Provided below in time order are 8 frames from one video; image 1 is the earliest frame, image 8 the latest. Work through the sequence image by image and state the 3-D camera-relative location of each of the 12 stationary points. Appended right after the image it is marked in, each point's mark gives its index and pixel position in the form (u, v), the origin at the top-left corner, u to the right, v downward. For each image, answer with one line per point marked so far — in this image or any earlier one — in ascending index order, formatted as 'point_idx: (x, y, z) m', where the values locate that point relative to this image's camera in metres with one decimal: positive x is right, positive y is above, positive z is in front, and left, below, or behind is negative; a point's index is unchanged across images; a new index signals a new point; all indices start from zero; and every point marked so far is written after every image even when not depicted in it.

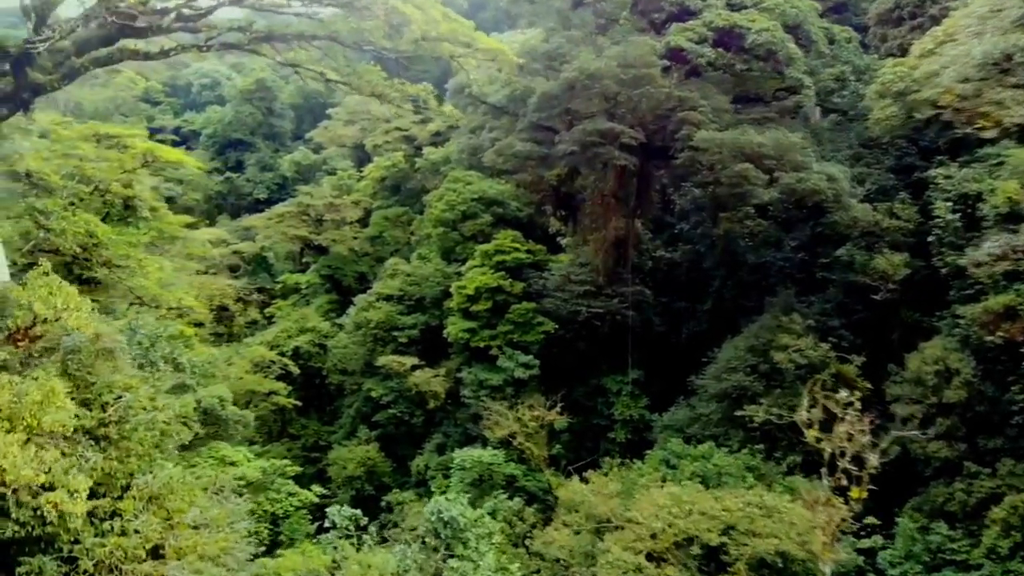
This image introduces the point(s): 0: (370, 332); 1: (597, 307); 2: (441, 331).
0: (-3.0, -0.9, +16.5) m
1: (+1.6, -0.4, +14.6) m
2: (-1.5, -0.9, +16.7) m
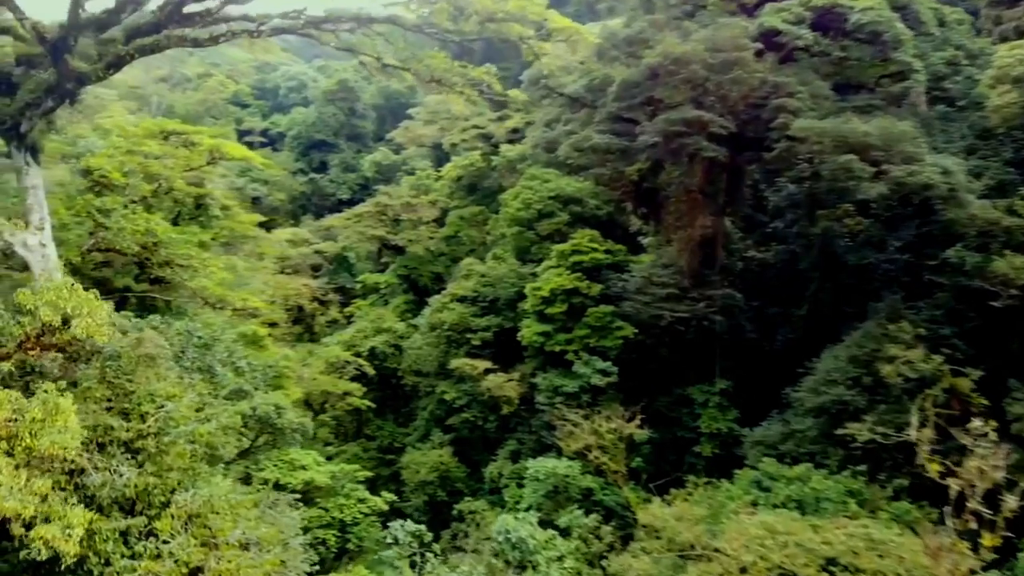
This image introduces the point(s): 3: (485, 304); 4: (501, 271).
0: (-1.4, -0.9, +16.0) m
1: (+2.9, -0.4, +13.6) m
2: (+0.1, -0.9, +16.1) m
3: (-0.5, -0.3, +16.1) m
4: (-0.2, +0.4, +16.3) m
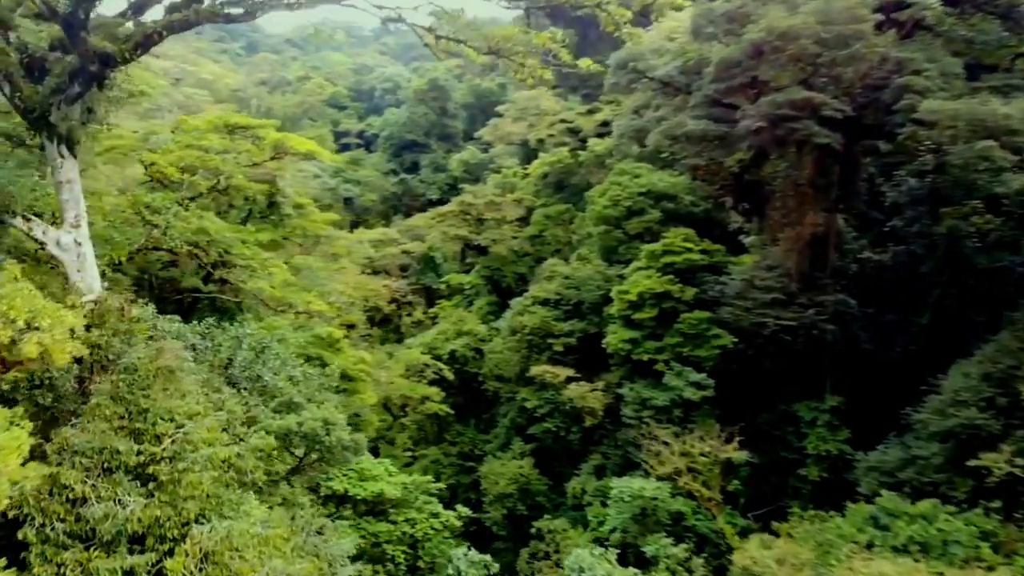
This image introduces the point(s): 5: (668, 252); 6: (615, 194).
0: (+0.2, -0.9, +15.2) m
1: (+4.2, -0.5, +12.3) m
2: (+1.7, -1.0, +15.1) m
3: (+1.1, -0.3, +15.2) m
4: (+1.4, +0.3, +15.3) m
5: (+2.8, +0.7, +14.1) m
6: (+2.1, +1.9, +15.9) m
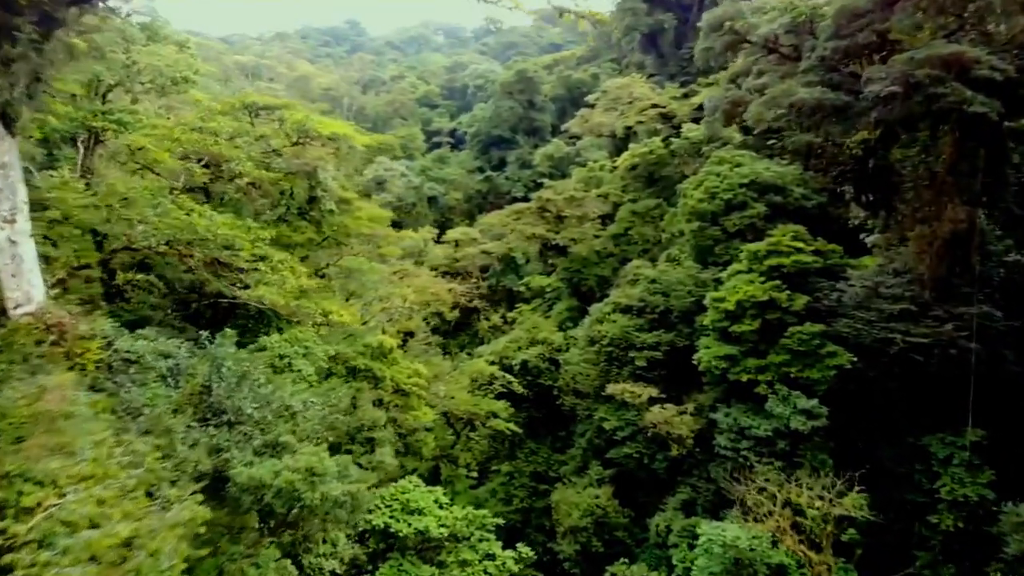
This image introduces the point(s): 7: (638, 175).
0: (+1.6, -1.0, +13.5) m
1: (+5.2, -0.6, +10.1) m
2: (+3.0, -1.1, +13.1) m
3: (+2.4, -0.4, +13.3) m
4: (+2.8, +0.2, +13.4) m
5: (+4.0, +0.5, +12.1) m
6: (+3.5, +1.8, +14.0) m
7: (+2.9, +2.6, +18.1) m
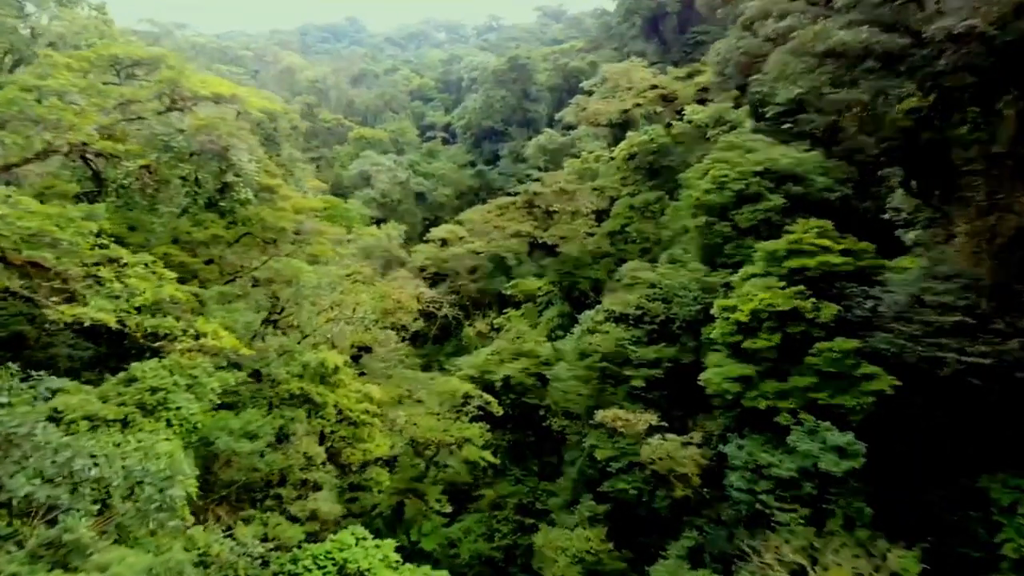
0: (+1.2, -1.1, +11.5) m
1: (+4.8, -0.7, +8.2) m
2: (+2.6, -1.2, +11.2) m
3: (+2.0, -0.5, +11.4) m
4: (+2.4, +0.1, +11.5) m
5: (+3.6, +0.5, +10.1) m
6: (+3.1, +1.7, +12.0) m
7: (+2.6, +2.5, +16.1) m
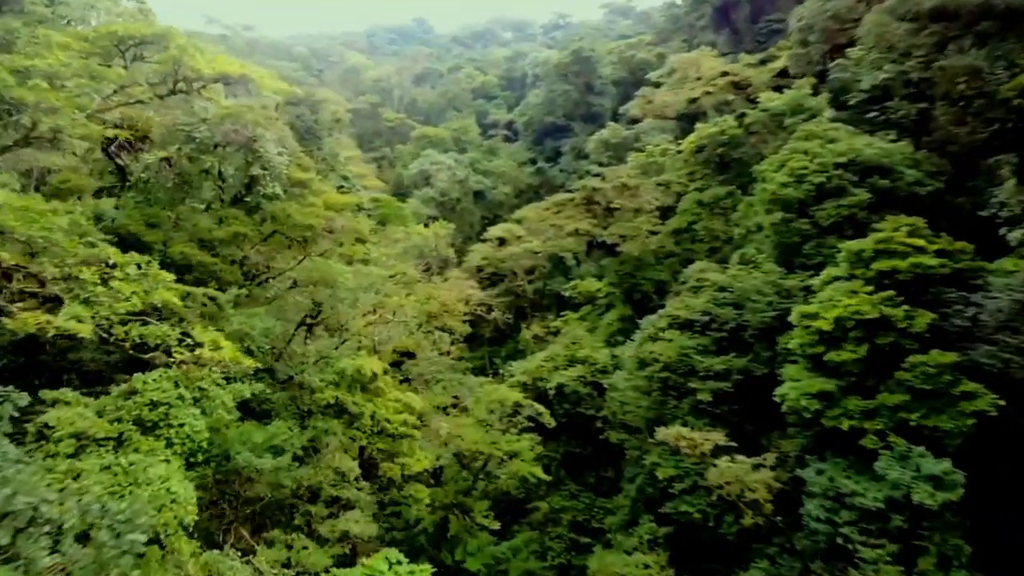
0: (+1.9, -1.2, +10.6) m
1: (+5.2, -0.8, +6.9) m
2: (+3.3, -1.2, +10.1) m
3: (+2.8, -0.6, +10.4) m
4: (+3.1, +0.1, +10.4) m
5: (+4.2, +0.4, +9.0) m
6: (+3.9, +1.7, +10.9) m
7: (+3.7, +2.4, +15.1) m
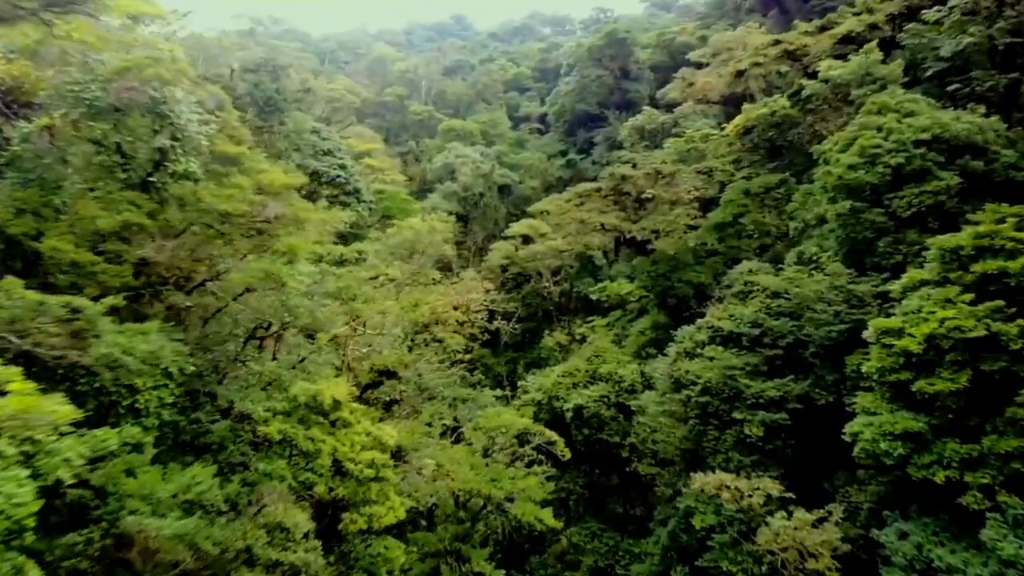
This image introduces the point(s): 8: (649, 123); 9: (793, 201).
0: (+2.0, -1.2, +8.7) m
1: (+5.1, -0.8, +4.9) m
2: (+3.3, -1.3, +8.2) m
3: (+2.8, -0.6, +8.4) m
4: (+3.2, 0.0, +8.5) m
5: (+4.2, +0.3, +7.0) m
6: (+4.0, +1.6, +8.9) m
7: (+4.0, +2.4, +13.1) m
8: (+3.2, +3.8, +18.3) m
9: (+3.9, +1.2, +11.1) m
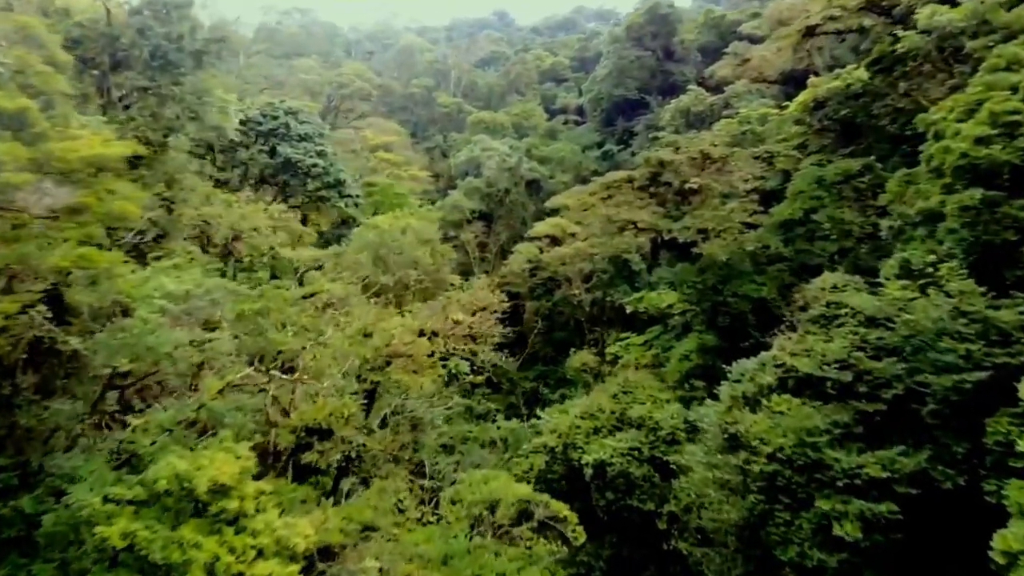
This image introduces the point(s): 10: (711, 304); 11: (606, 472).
0: (+1.9, -1.4, +6.2) m
1: (+4.8, -1.0, +2.2) m
2: (+3.2, -1.5, +5.6) m
3: (+2.7, -0.8, +5.9) m
4: (+3.1, -0.2, +5.9) m
5: (+4.0, +0.1, +4.4) m
6: (+3.9, +1.4, +6.3) m
7: (+4.2, +2.2, +10.5) m
8: (+3.6, +3.7, +15.8) m
9: (+4.0, +1.0, +8.5) m
10: (+2.6, -0.2, +10.3) m
11: (+1.0, -1.8, +8.1) m
